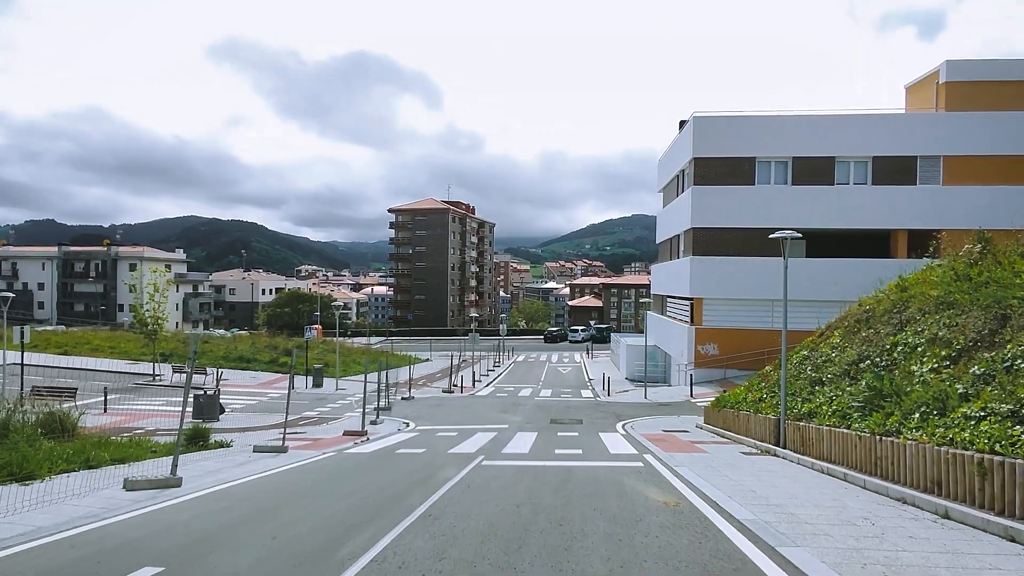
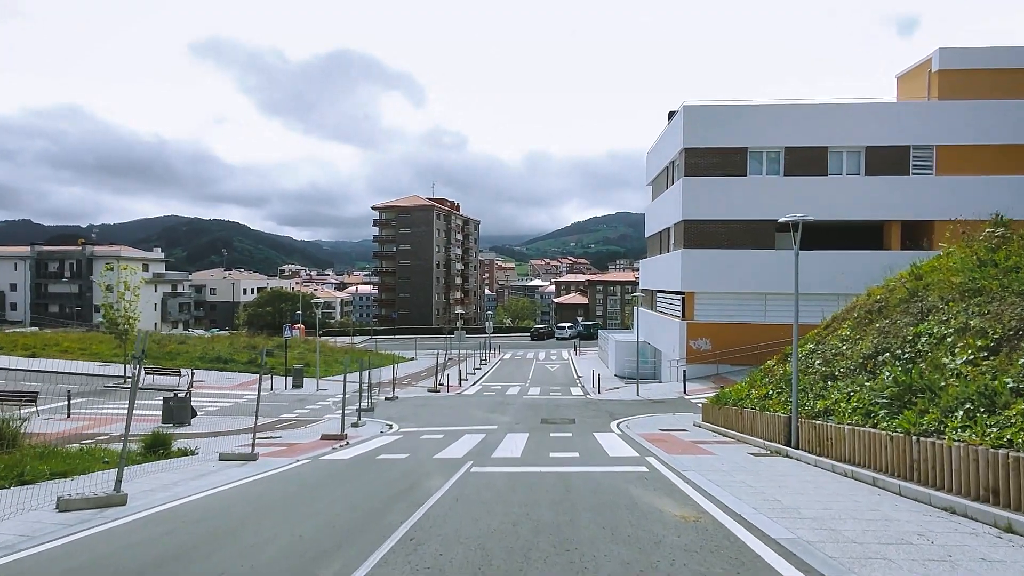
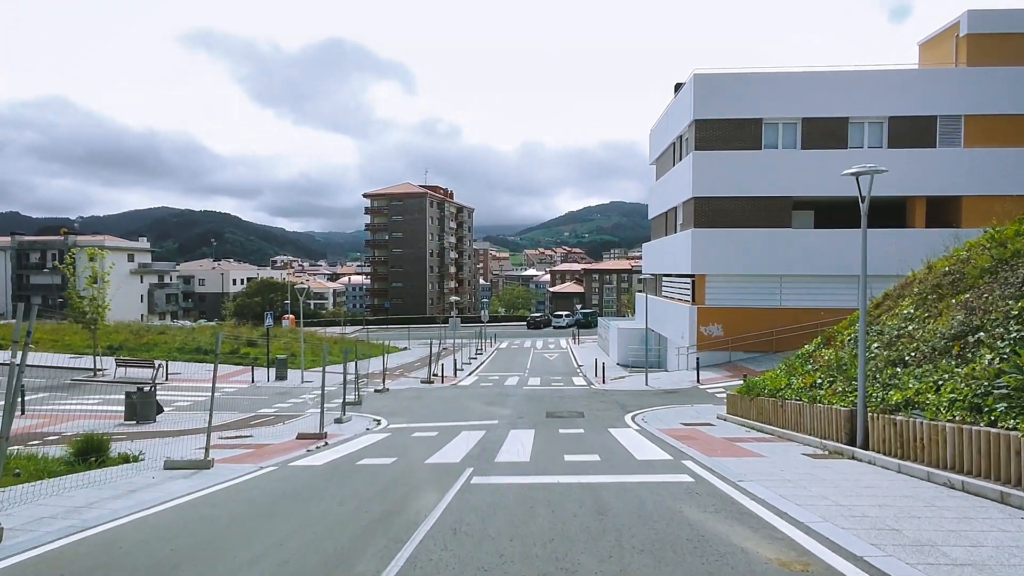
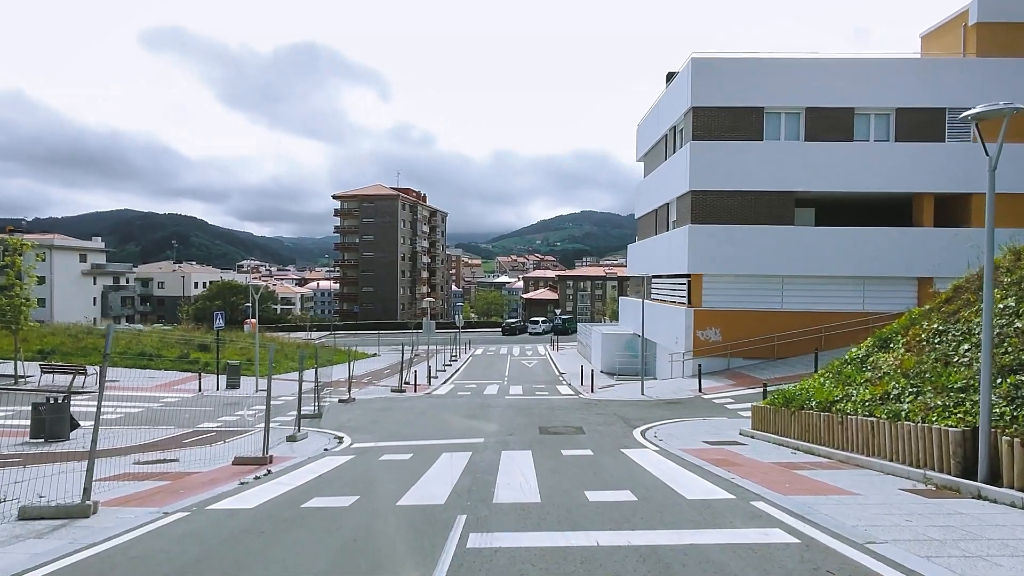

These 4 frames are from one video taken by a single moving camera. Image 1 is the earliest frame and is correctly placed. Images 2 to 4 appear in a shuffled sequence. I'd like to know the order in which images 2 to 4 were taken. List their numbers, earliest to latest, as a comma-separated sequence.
2, 3, 4
